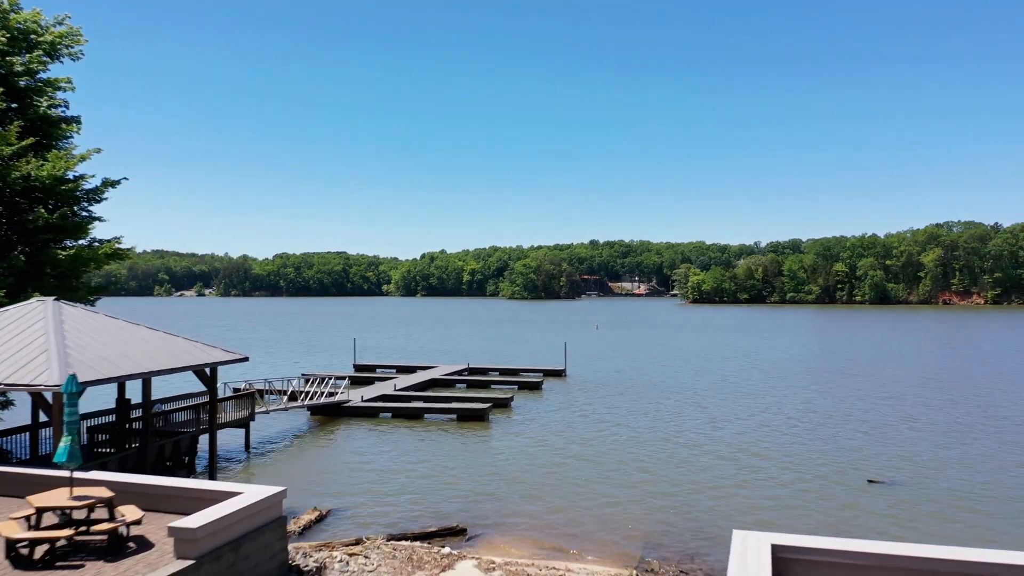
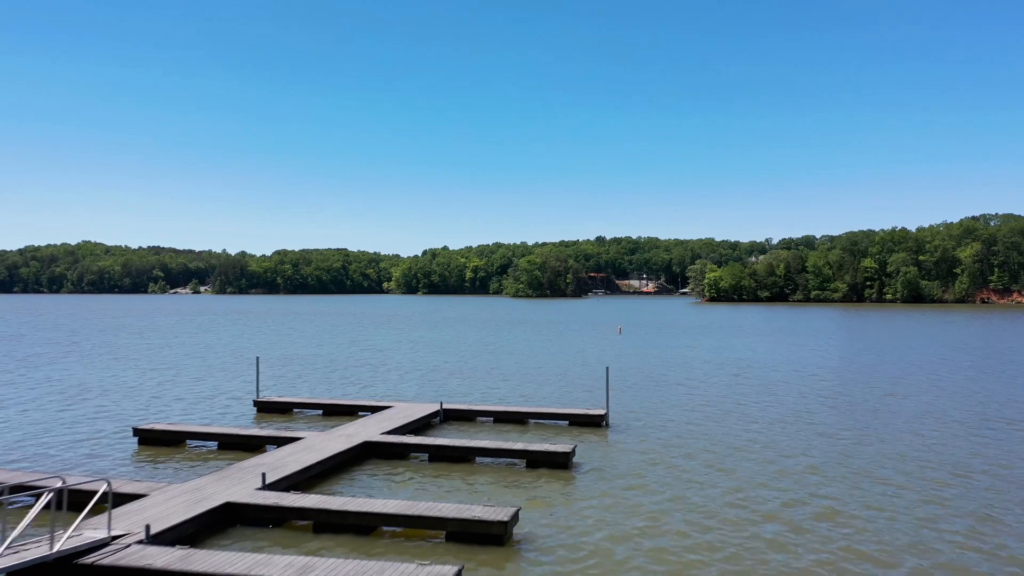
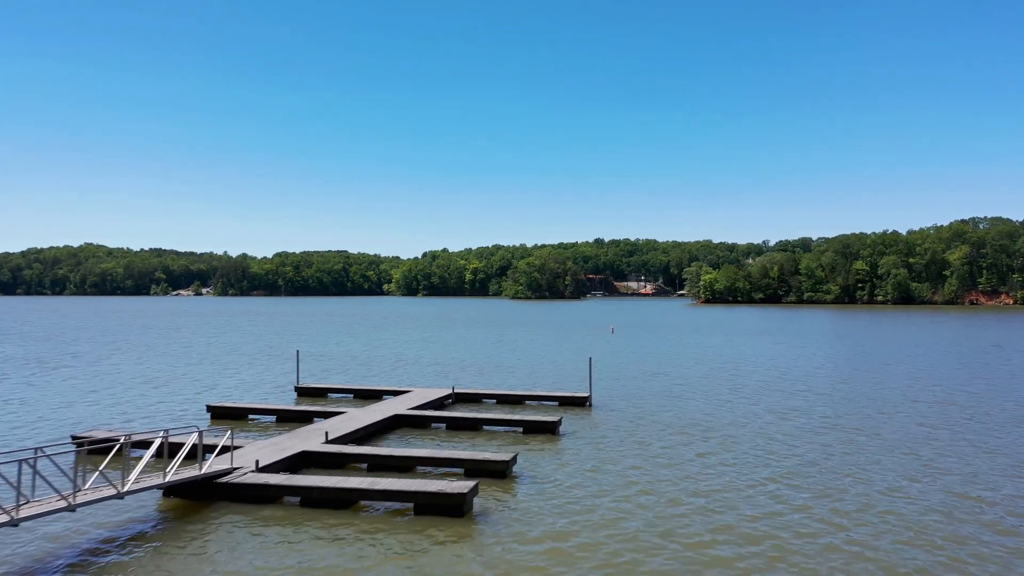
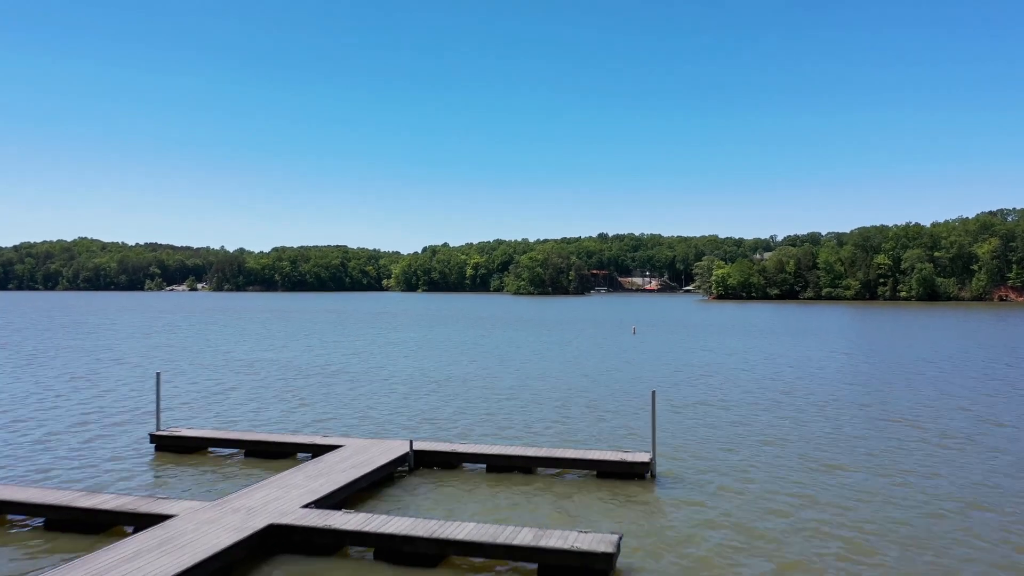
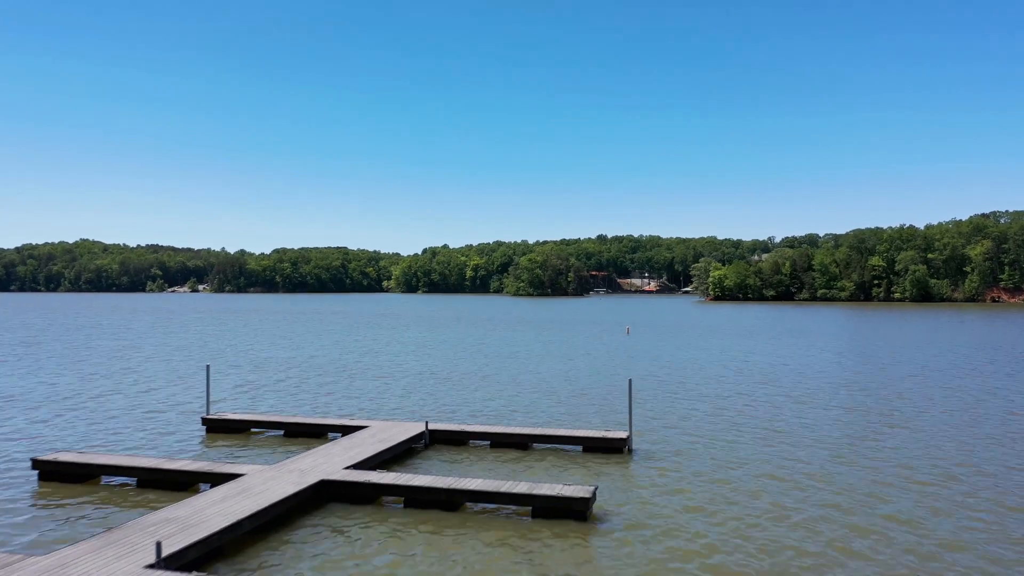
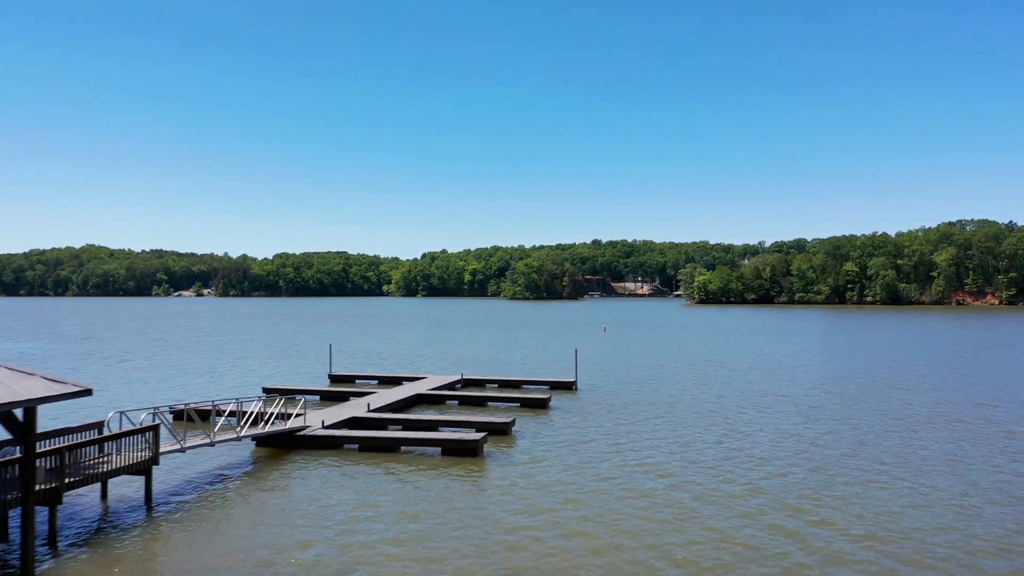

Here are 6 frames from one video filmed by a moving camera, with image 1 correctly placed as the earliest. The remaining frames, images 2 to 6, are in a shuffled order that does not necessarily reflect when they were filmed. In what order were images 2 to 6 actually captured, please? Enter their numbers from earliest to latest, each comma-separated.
6, 3, 2, 5, 4
